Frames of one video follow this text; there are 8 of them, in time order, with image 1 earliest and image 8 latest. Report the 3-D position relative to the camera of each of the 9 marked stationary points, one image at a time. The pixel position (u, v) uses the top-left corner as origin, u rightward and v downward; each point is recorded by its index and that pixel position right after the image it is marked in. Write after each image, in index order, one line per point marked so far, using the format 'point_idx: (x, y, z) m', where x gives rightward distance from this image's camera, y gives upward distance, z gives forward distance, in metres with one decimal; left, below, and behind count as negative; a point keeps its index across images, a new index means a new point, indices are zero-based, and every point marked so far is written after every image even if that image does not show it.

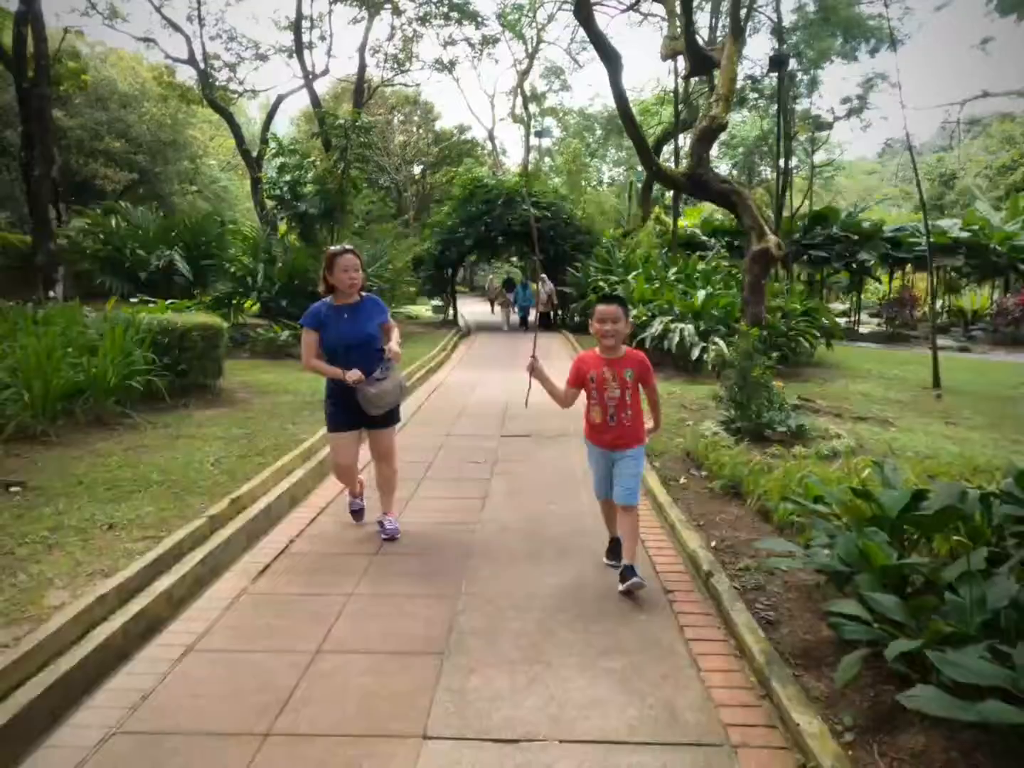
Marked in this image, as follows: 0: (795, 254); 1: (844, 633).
0: (+7.5, +3.4, +18.6) m
1: (+1.2, -0.9, +2.5) m
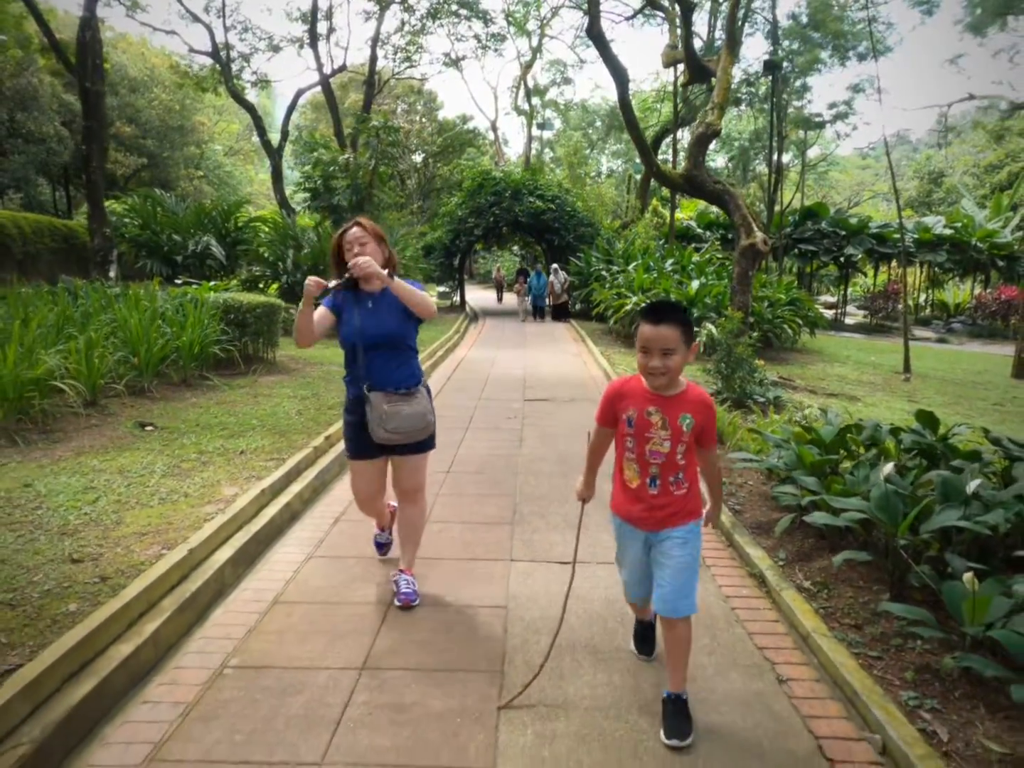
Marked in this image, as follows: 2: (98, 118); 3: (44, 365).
0: (+7.7, +3.8, +19.9) m
1: (+1.5, -0.6, +3.9) m
2: (-7.6, +4.9, +13.2) m
3: (-4.1, +0.2, +6.2) m
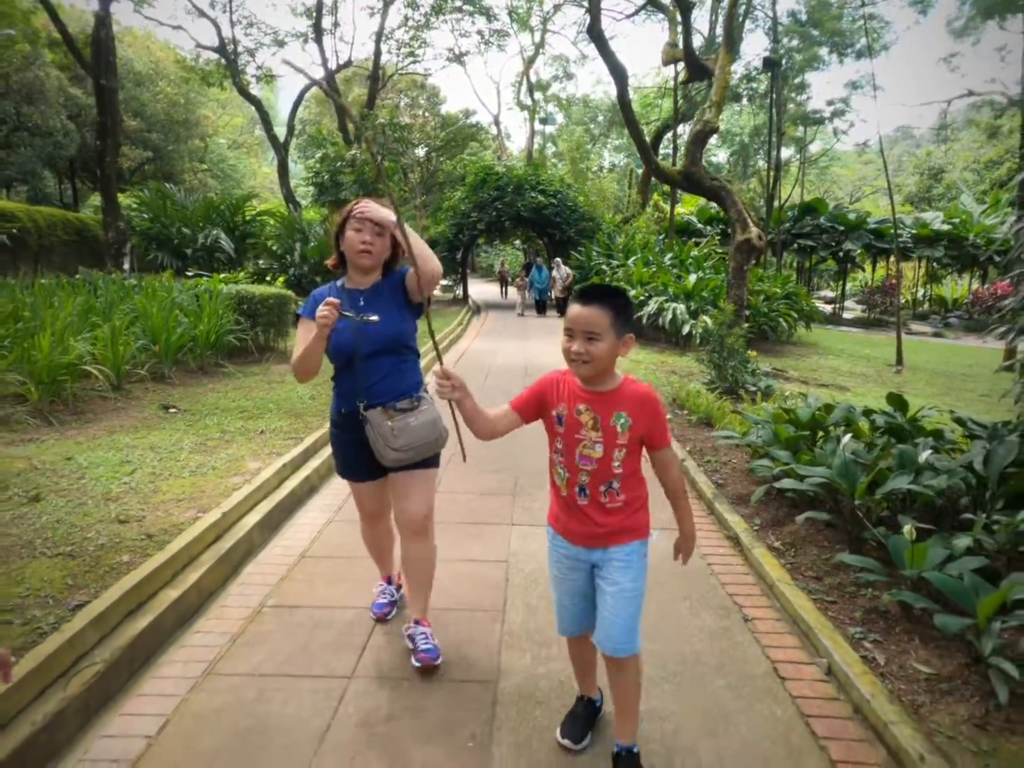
0: (+7.8, +4.0, +20.3) m
1: (+1.5, -0.5, +4.3) m
2: (-7.6, +5.1, +13.5) m
3: (-4.1, +0.3, +6.6) m
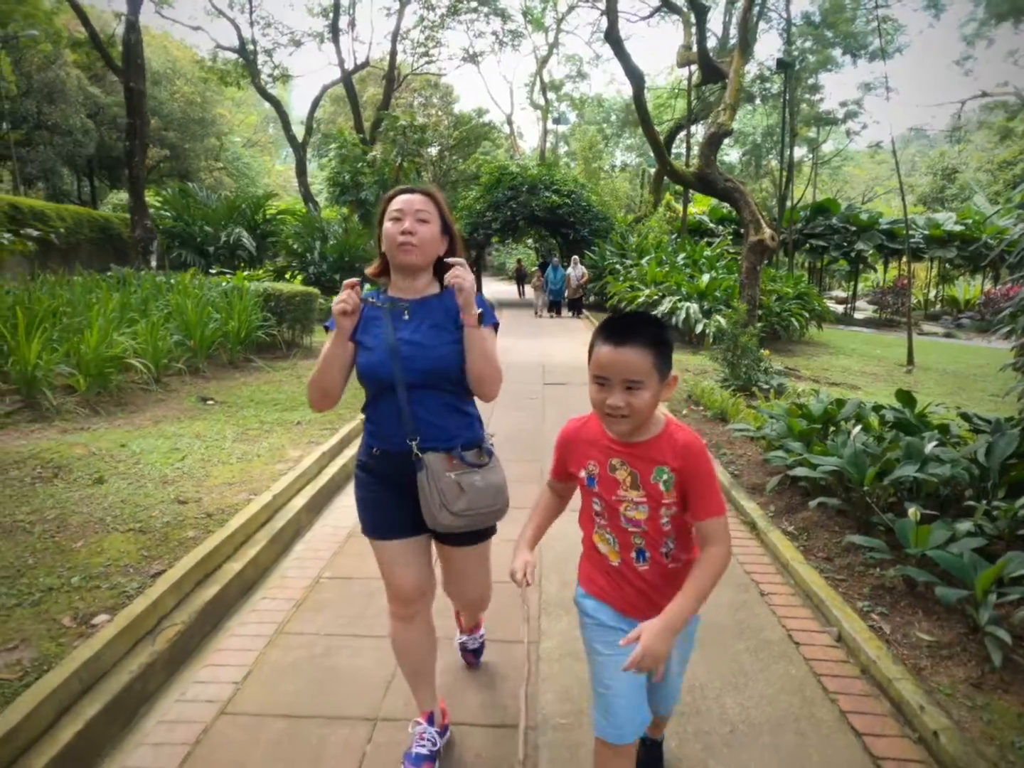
0: (+8.2, +4.1, +20.4) m
1: (+1.7, -0.5, +4.5) m
2: (-7.2, +5.2, +13.9) m
3: (-3.9, +0.4, +7.0) m
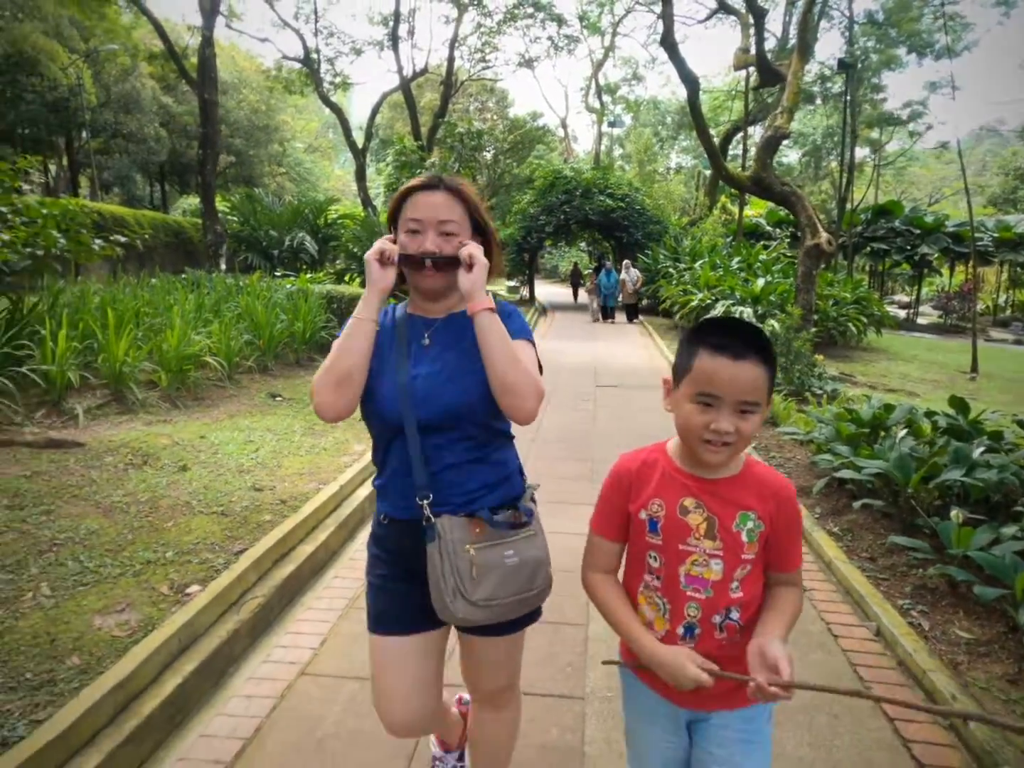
0: (+9.7, +3.9, +20.0) m
1: (+2.0, -0.5, +4.6) m
2: (-6.1, +5.3, +14.6) m
3: (-3.3, +0.4, +7.5) m
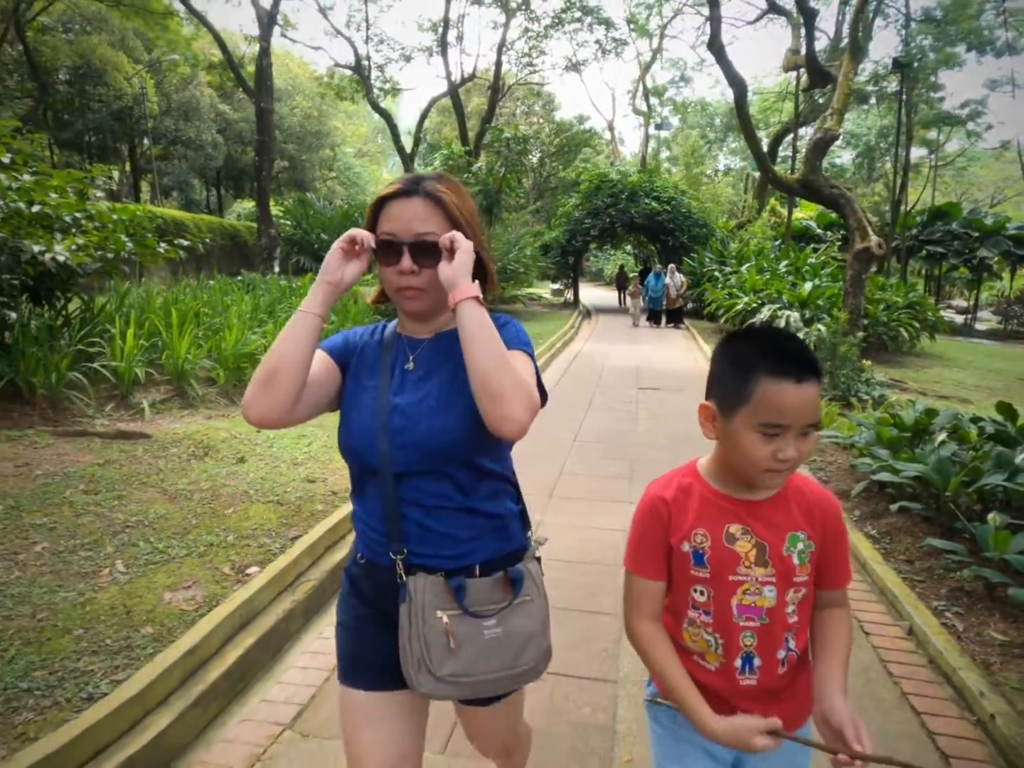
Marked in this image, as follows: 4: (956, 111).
0: (+11.0, +3.7, +19.6) m
1: (+2.3, -0.5, +4.7) m
2: (-5.2, +5.3, +15.1) m
3: (-2.9, +0.4, +7.8) m
4: (+11.0, +6.7, +17.7) m
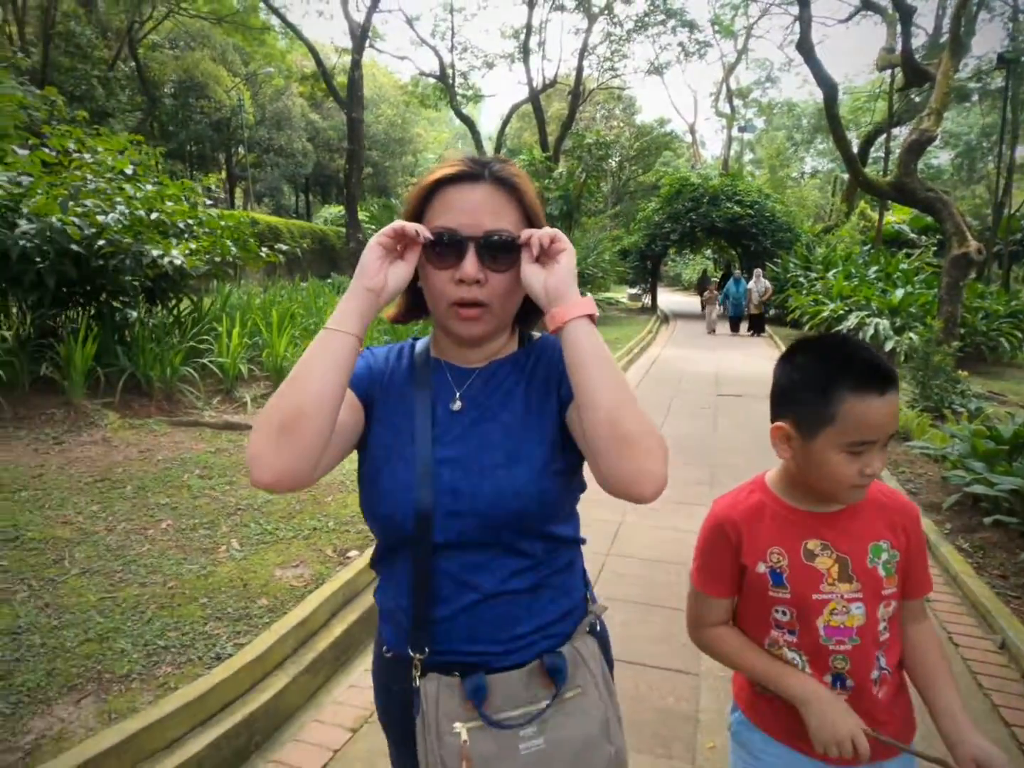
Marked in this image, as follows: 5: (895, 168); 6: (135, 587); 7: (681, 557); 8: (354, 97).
0: (+13.1, +3.4, +18.5) m
1: (+2.8, -0.6, +4.6) m
2: (-3.4, +5.4, +15.8) m
3: (-2.0, +0.5, +8.2) m
4: (+13.0, +6.4, +16.7) m
5: (+6.6, +3.7, +12.2) m
6: (-1.7, -0.9, +3.2) m
7: (+0.9, -1.0, +4.0) m
8: (-3.4, +6.2, +15.2) m
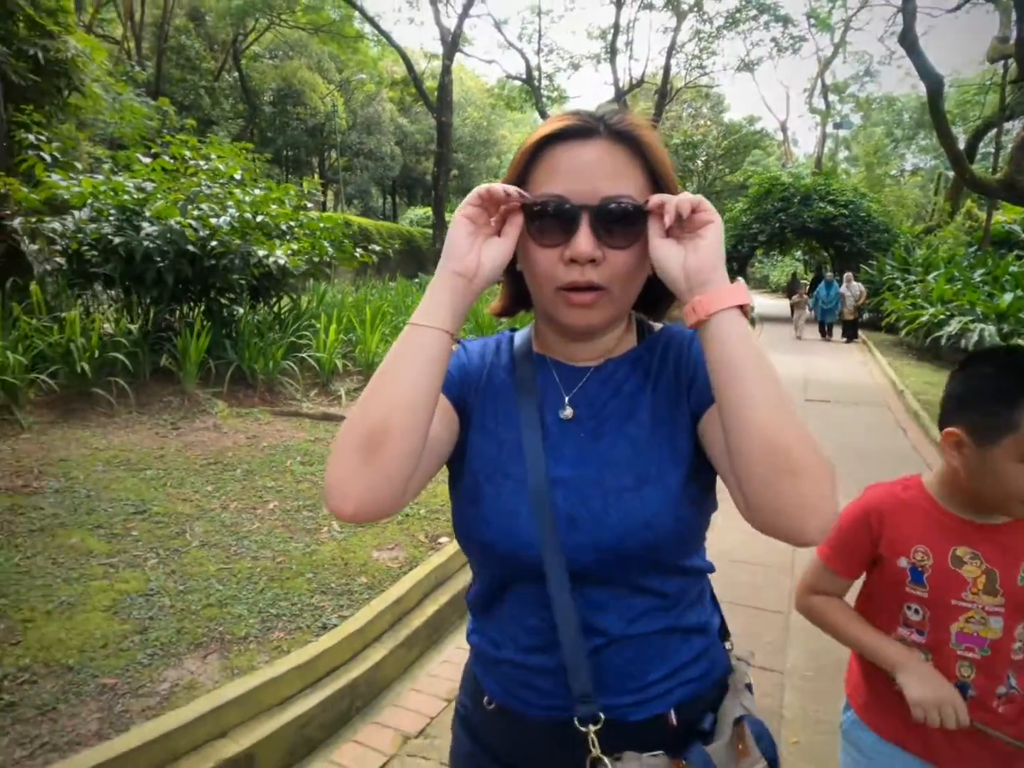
0: (+15.1, +3.0, +17.1) m
1: (+3.3, -0.7, +4.3) m
2: (-1.5, +5.4, +16.1) m
3: (-1.0, +0.5, +8.5) m
4: (+14.9, +6.1, +15.3) m
5: (+8.0, +3.5, +11.5) m
6: (-1.3, -0.9, +3.5) m
7: (+1.4, -1.0, +4.0) m
8: (-1.5, +6.2, +15.6) m
